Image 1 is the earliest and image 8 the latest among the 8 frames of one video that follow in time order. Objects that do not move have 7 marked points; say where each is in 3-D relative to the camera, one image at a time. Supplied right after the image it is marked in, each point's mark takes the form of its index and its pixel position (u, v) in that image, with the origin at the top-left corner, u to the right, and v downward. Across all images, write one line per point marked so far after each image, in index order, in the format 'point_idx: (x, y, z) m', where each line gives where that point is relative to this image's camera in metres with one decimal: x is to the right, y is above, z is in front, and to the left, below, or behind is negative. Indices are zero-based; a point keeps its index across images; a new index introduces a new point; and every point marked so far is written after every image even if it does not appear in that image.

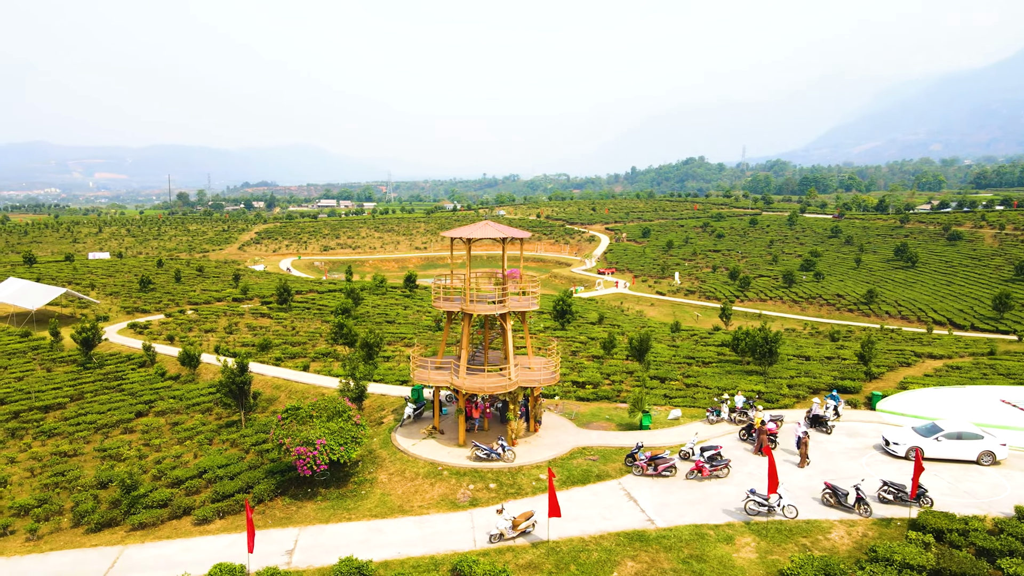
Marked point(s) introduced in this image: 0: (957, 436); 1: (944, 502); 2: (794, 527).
0: (+12.1, -4.0, +19.2) m
1: (+10.1, -5.0, +16.7) m
2: (+6.1, -5.2, +15.5) m
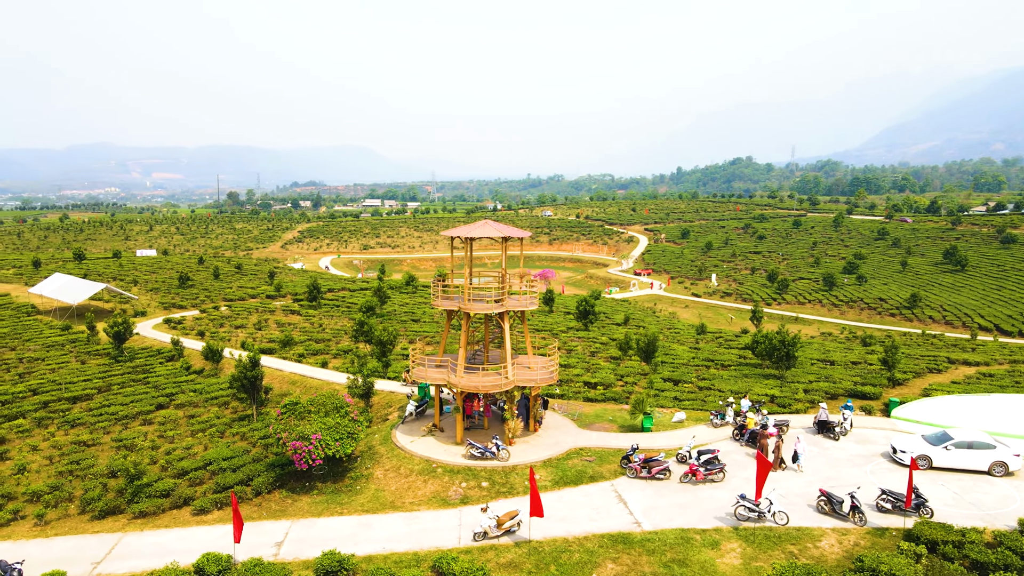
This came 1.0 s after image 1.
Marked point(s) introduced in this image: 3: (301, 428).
0: (+11.9, -4.1, +18.6) m
1: (+9.9, -5.1, +16.2) m
2: (+5.8, -5.2, +15.1) m
3: (-5.6, -3.7, +18.8) m
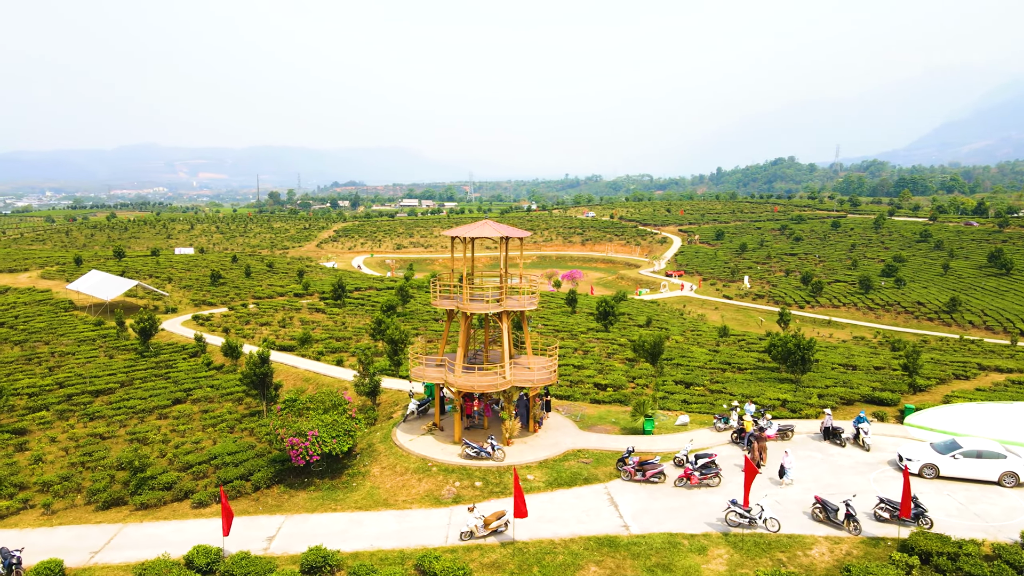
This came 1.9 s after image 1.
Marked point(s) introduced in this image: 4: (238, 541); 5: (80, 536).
0: (+11.8, -4.2, +18.0) m
1: (+9.6, -5.2, +15.7) m
2: (+5.5, -5.3, +14.8) m
3: (-5.7, -3.7, +19.0) m
4: (-6.1, -5.7, +15.8) m
5: (-10.0, -5.8, +16.5) m
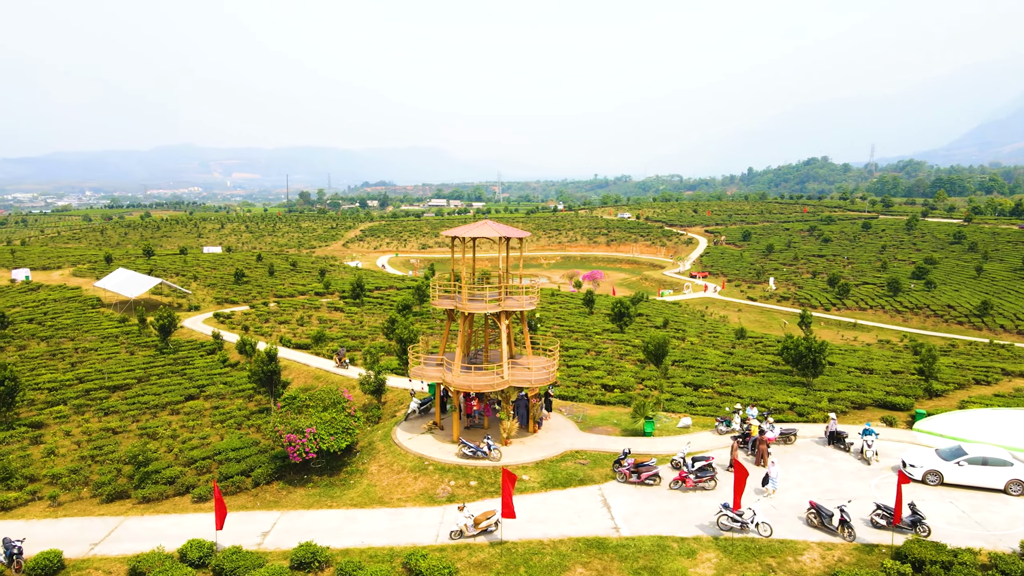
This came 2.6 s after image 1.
0: (+11.6, -4.3, +17.6) m
1: (+9.4, -5.3, +15.3) m
2: (+5.2, -5.3, +14.7) m
3: (-5.8, -3.6, +19.2) m
4: (-6.3, -5.6, +16.0) m
5: (-10.2, -5.7, +16.9) m
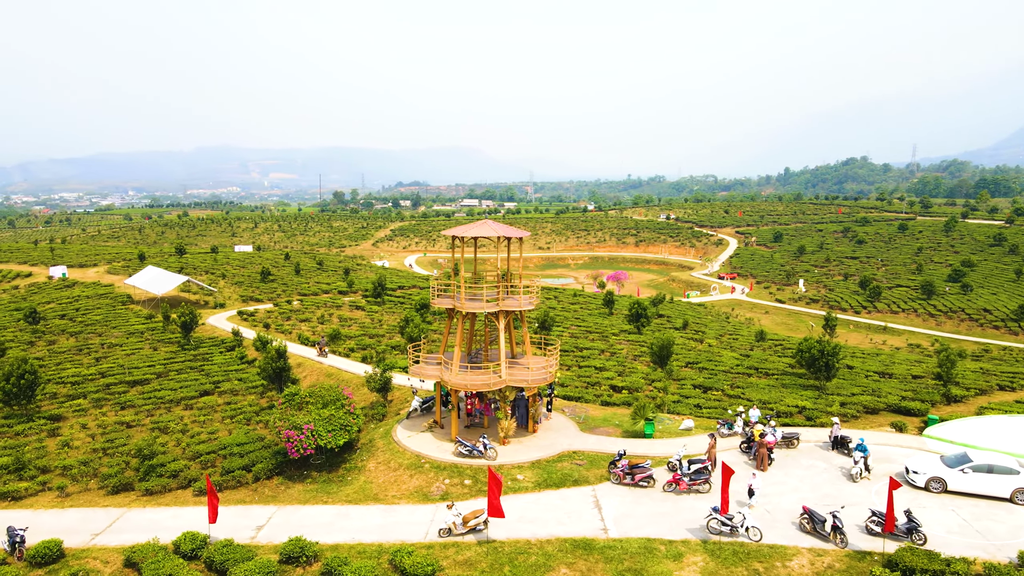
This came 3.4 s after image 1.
0: (+11.5, -4.4, +17.1) m
1: (+9.1, -5.3, +15.0) m
2: (+4.9, -5.4, +14.5) m
3: (-5.9, -3.6, +19.5) m
4: (-6.6, -5.6, +16.3) m
5: (-10.4, -5.6, +17.3) m
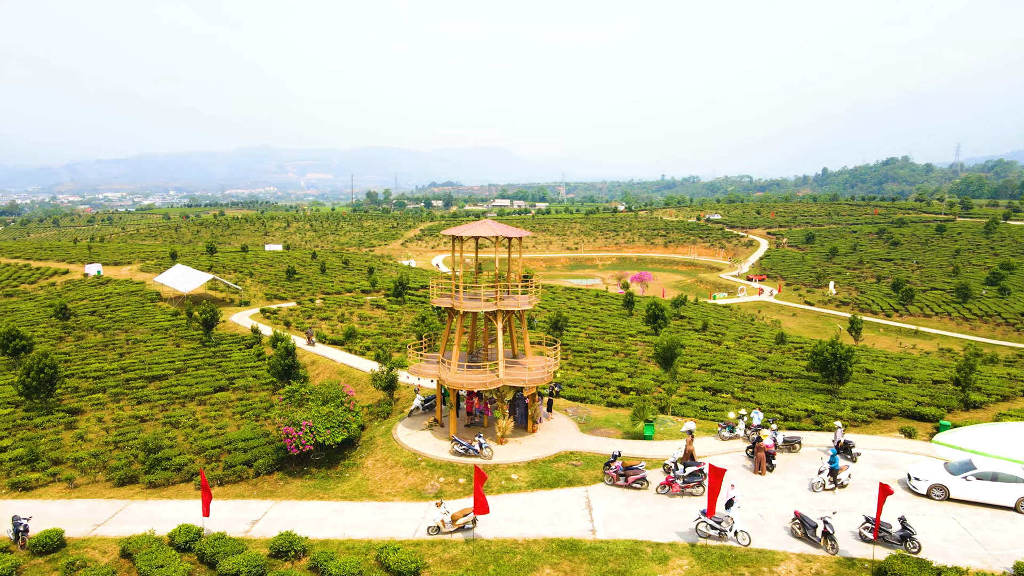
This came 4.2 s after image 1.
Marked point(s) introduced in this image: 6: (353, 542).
0: (+11.3, -4.4, +16.7) m
1: (+8.8, -5.4, +14.6) m
2: (+4.6, -5.4, +14.3) m
3: (-6.0, -3.5, +19.7) m
4: (-6.8, -5.5, +16.6) m
5: (-10.6, -5.6, +17.8) m
6: (-3.5, -5.5, +15.4) m
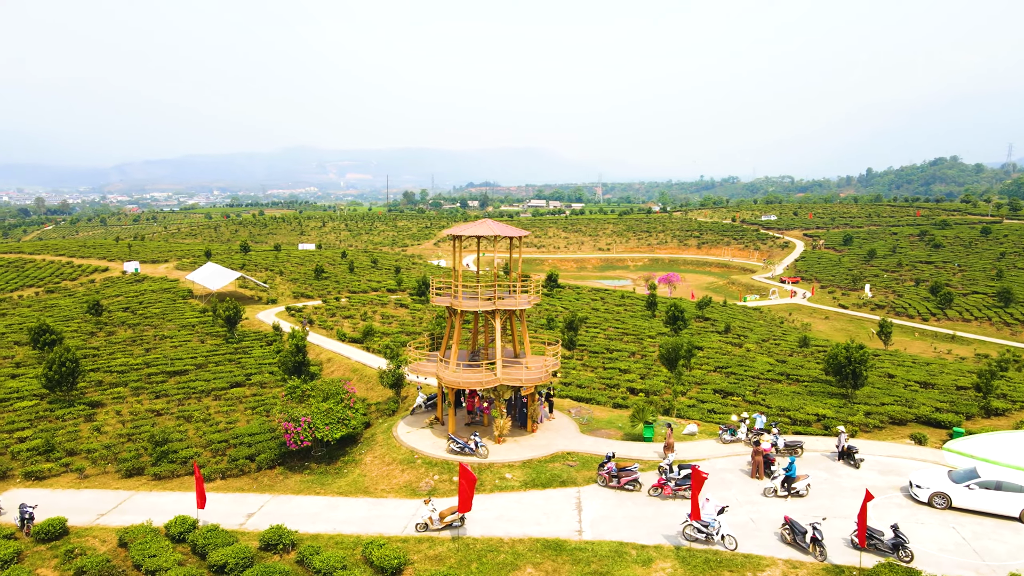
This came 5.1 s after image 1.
0: (+11.0, -4.5, +16.2) m
1: (+8.5, -5.4, +14.3) m
2: (+4.3, -5.4, +14.1) m
3: (-6.1, -3.5, +20.0) m
4: (-7.0, -5.4, +17.0) m
5: (-10.8, -5.5, +18.3) m
6: (-3.7, -5.5, +15.6) m
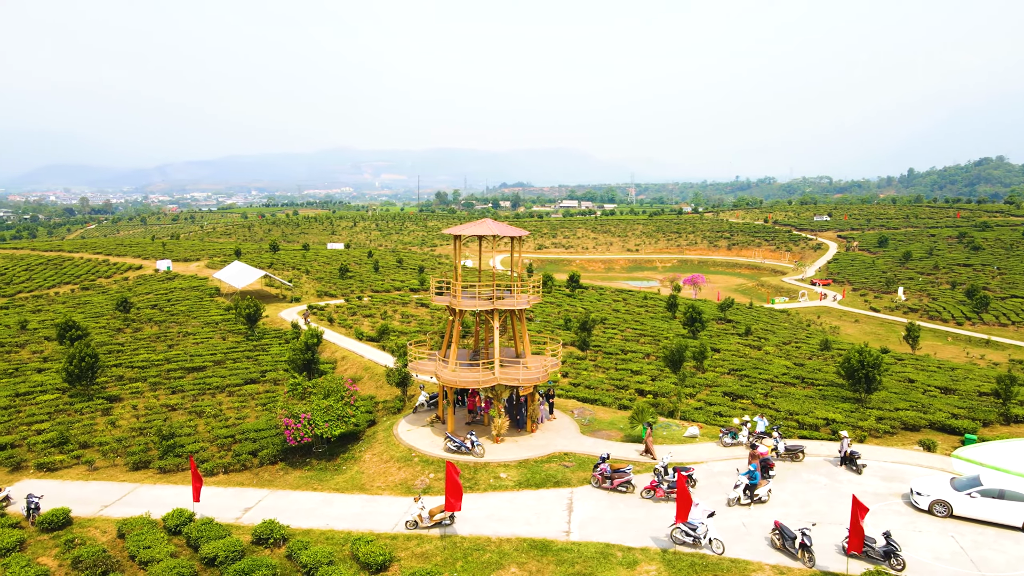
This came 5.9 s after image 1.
0: (+10.8, -4.6, +15.8) m
1: (+8.2, -5.5, +13.9) m
2: (+3.9, -5.4, +14.0) m
3: (-6.1, -3.4, +20.3) m
4: (-7.2, -5.4, +17.3) m
5: (-10.9, -5.4, +18.8) m
6: (-4.0, -5.4, +15.8) m
